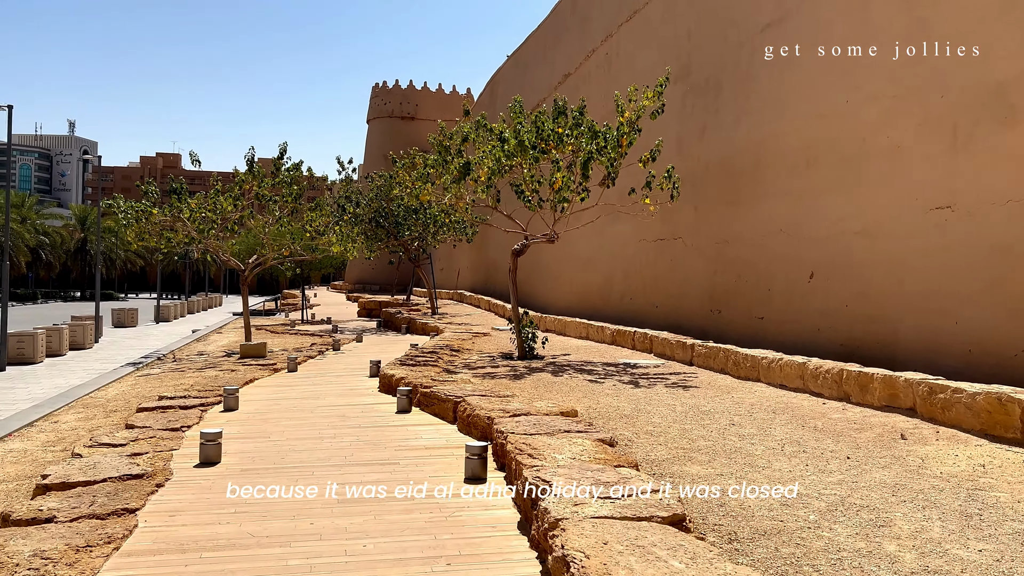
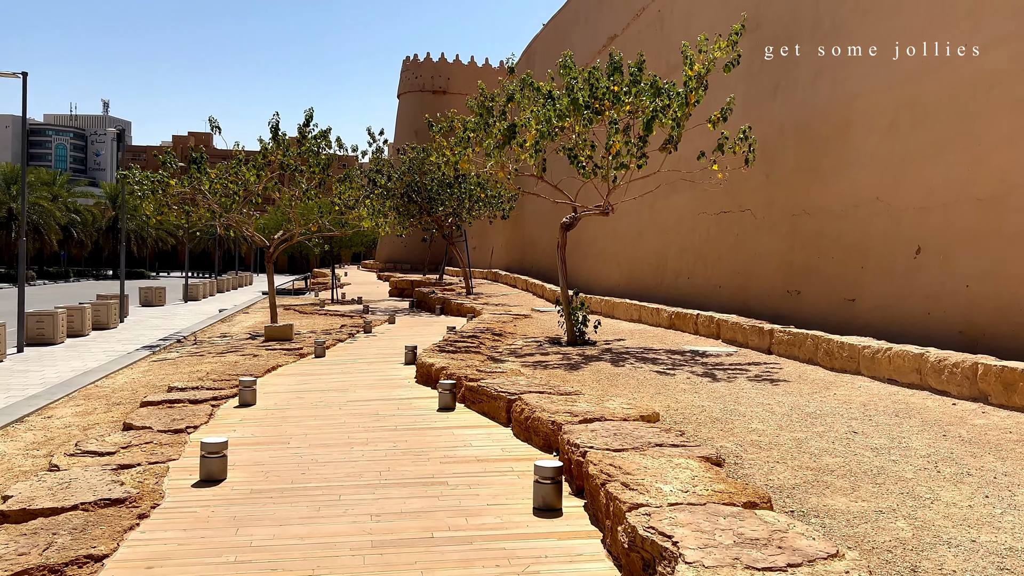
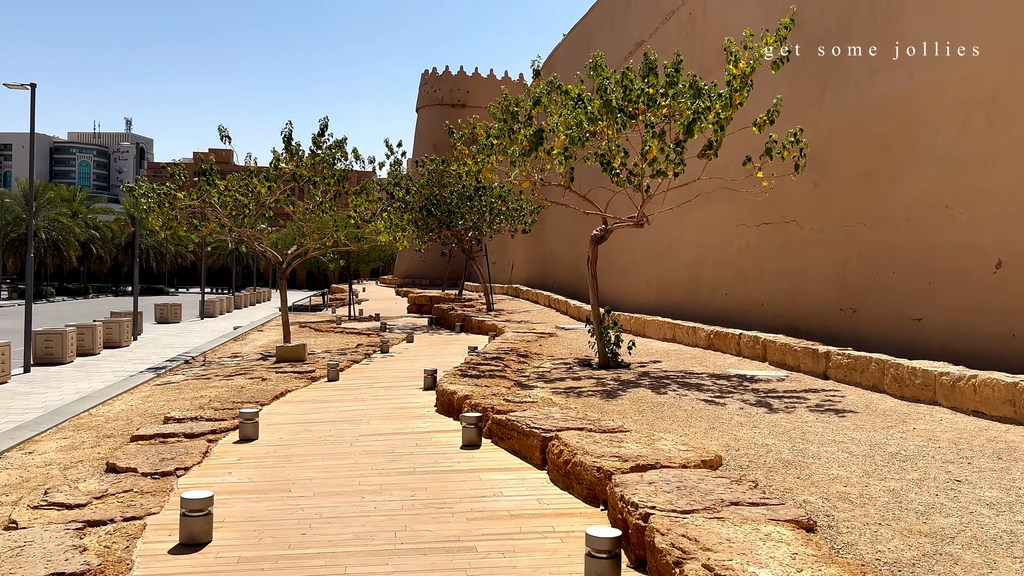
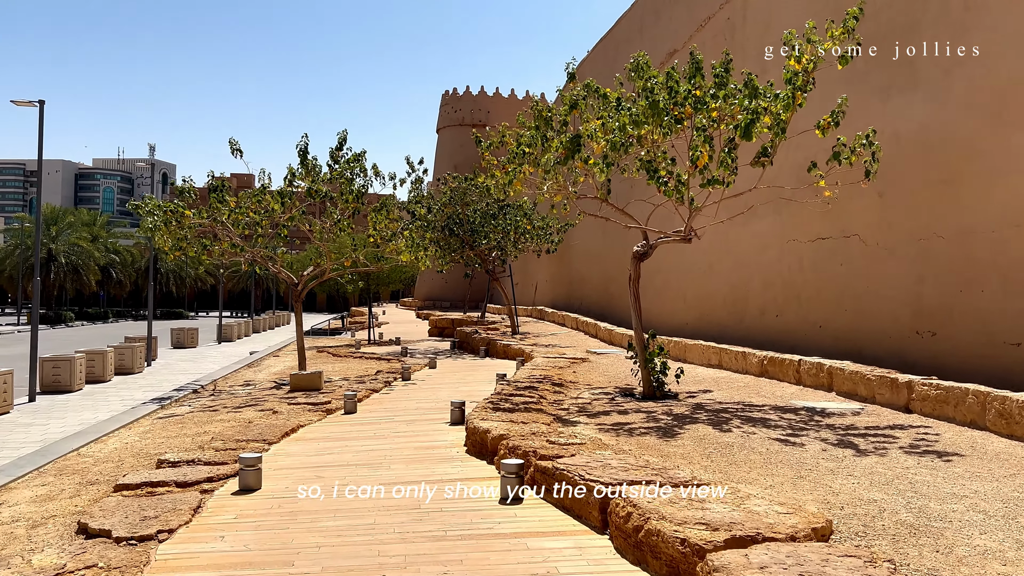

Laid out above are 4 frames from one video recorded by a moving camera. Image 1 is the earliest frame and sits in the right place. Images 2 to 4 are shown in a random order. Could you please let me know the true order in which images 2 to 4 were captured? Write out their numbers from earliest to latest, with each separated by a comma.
2, 3, 4
